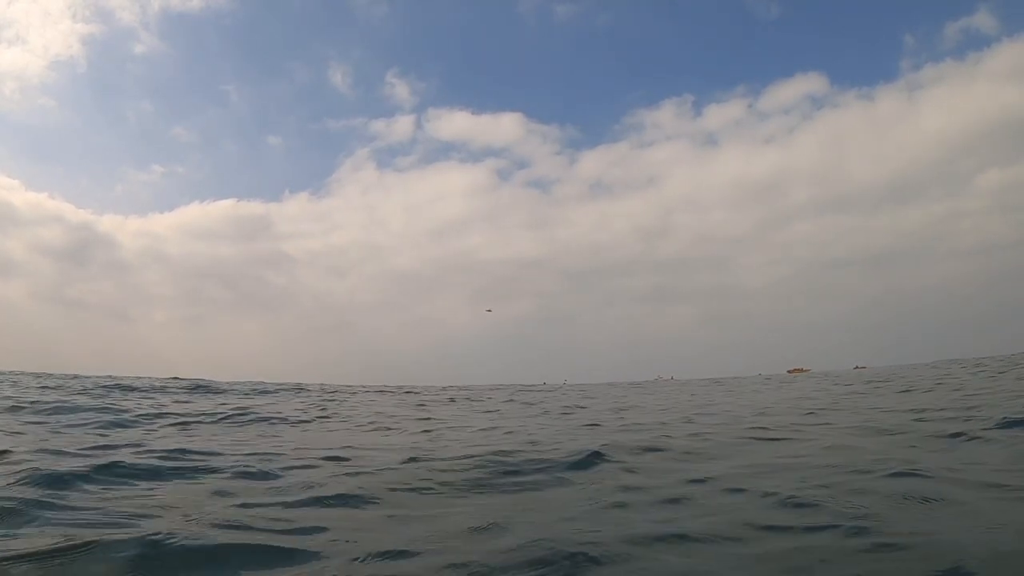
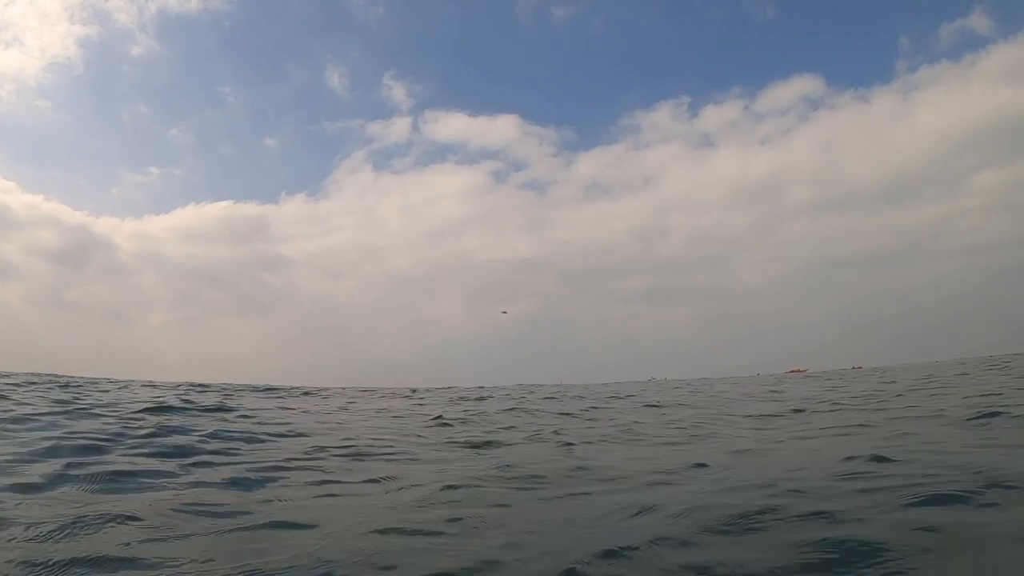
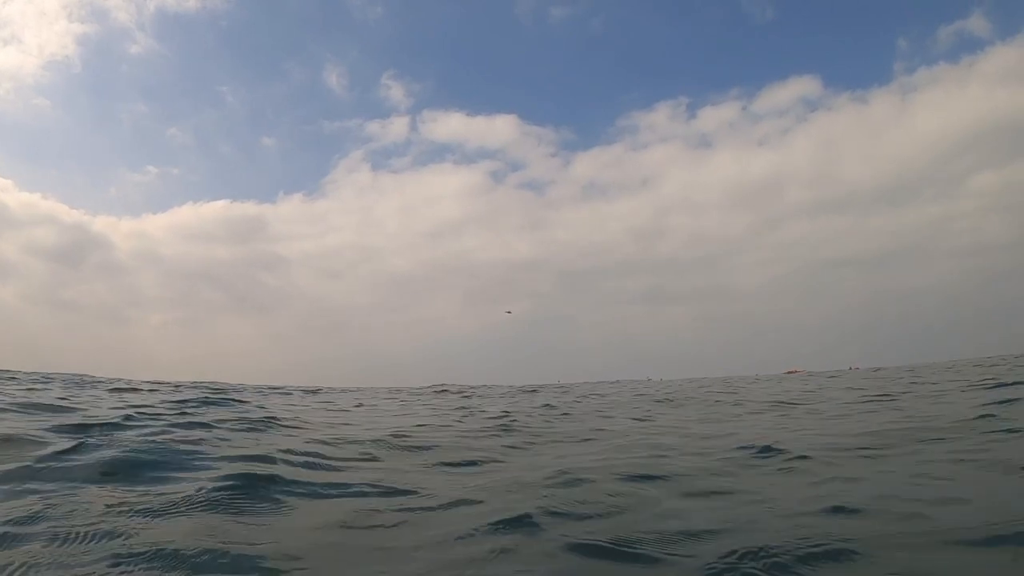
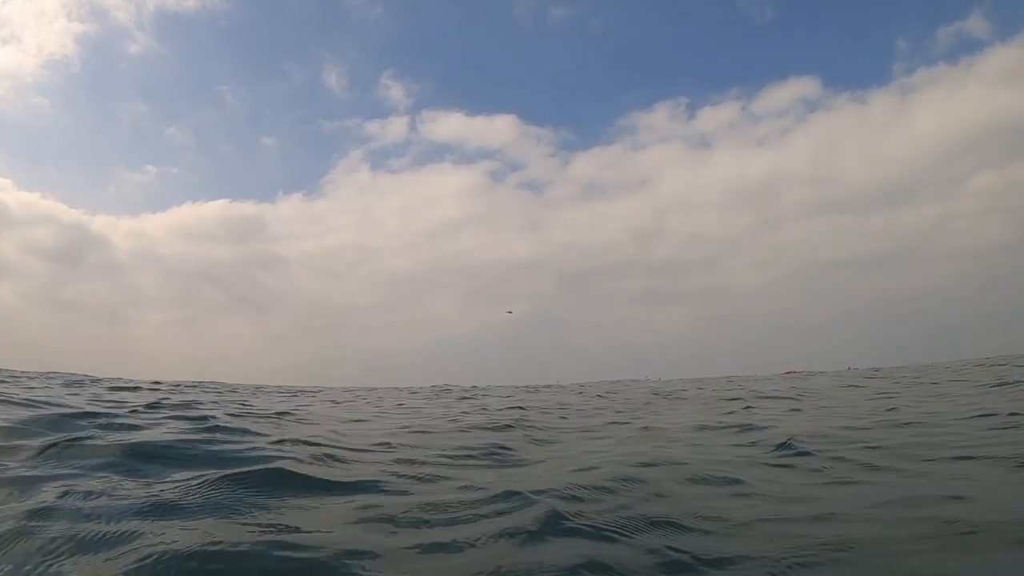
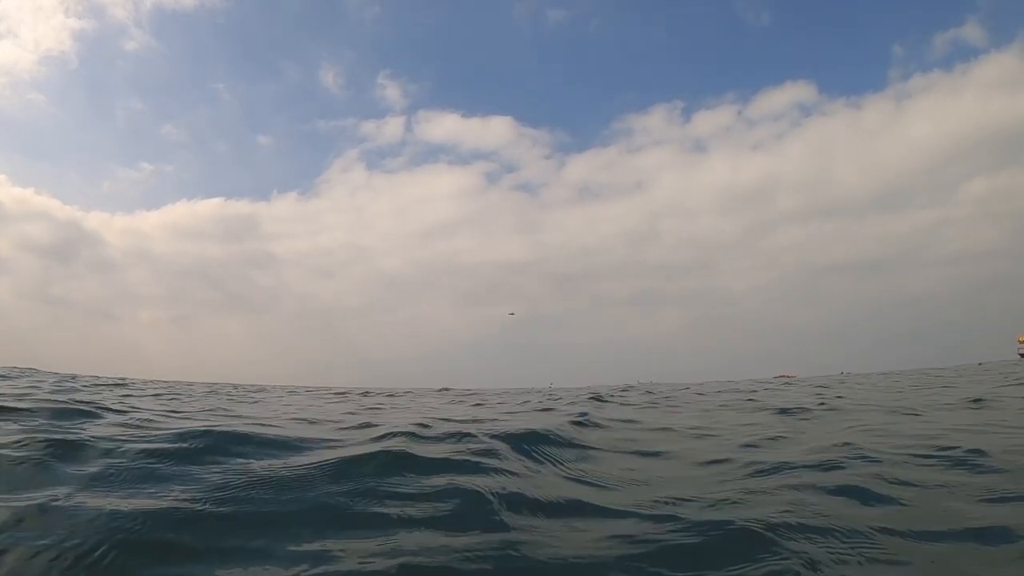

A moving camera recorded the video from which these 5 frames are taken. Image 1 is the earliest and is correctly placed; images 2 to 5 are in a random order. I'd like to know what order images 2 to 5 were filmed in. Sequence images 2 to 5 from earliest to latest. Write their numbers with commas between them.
2, 3, 4, 5
